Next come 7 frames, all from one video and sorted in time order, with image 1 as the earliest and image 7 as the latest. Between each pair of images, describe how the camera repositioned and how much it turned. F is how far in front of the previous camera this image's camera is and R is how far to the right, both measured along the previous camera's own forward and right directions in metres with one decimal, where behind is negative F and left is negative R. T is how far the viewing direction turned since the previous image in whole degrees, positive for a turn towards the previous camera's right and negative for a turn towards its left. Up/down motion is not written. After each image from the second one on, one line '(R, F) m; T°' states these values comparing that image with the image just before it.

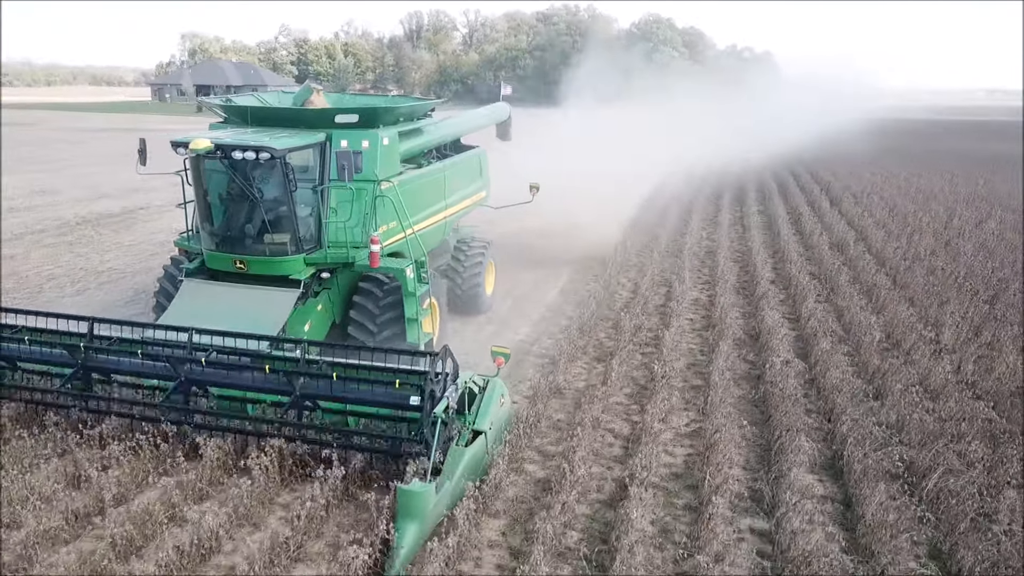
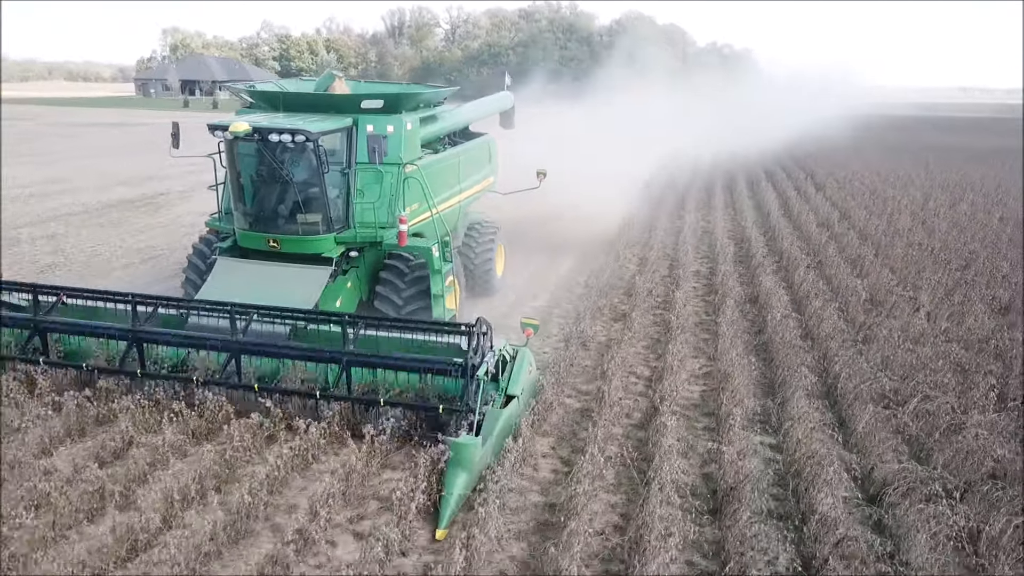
(-0.4, -0.7) m; +1°
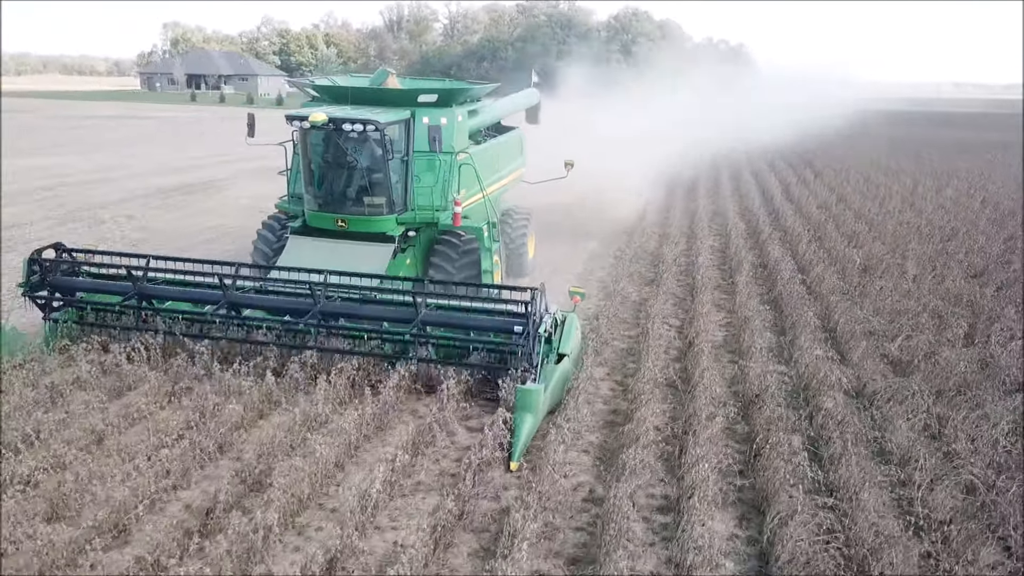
(-0.5, -1.2) m; 0°
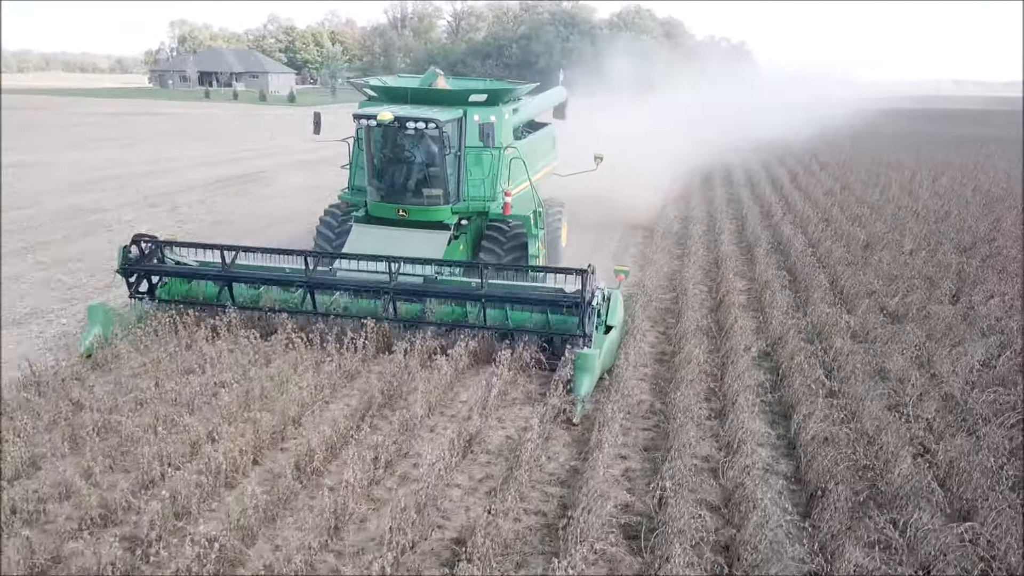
(-0.5, -1.2) m; 0°
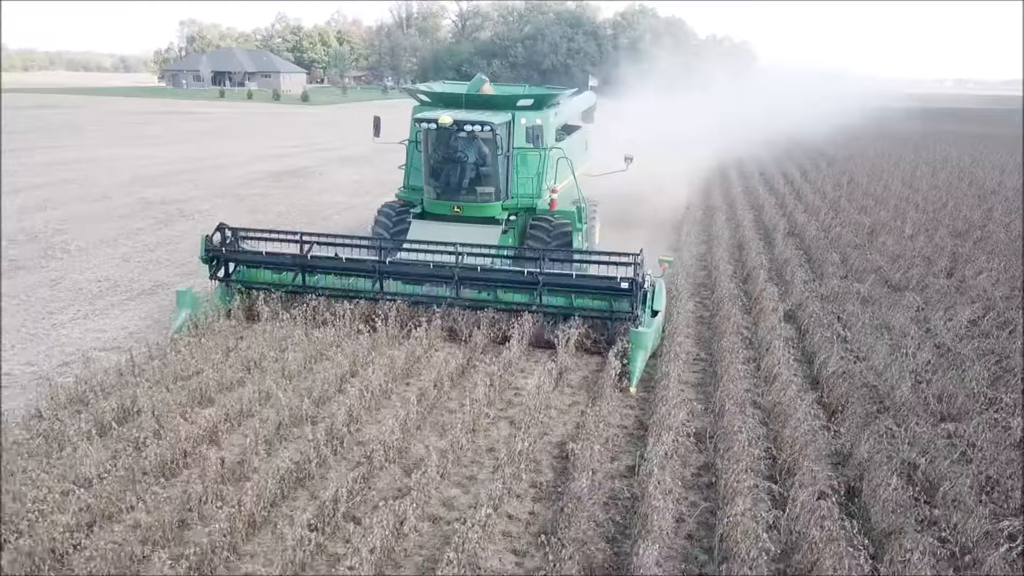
(-0.6, -1.2) m; 0°
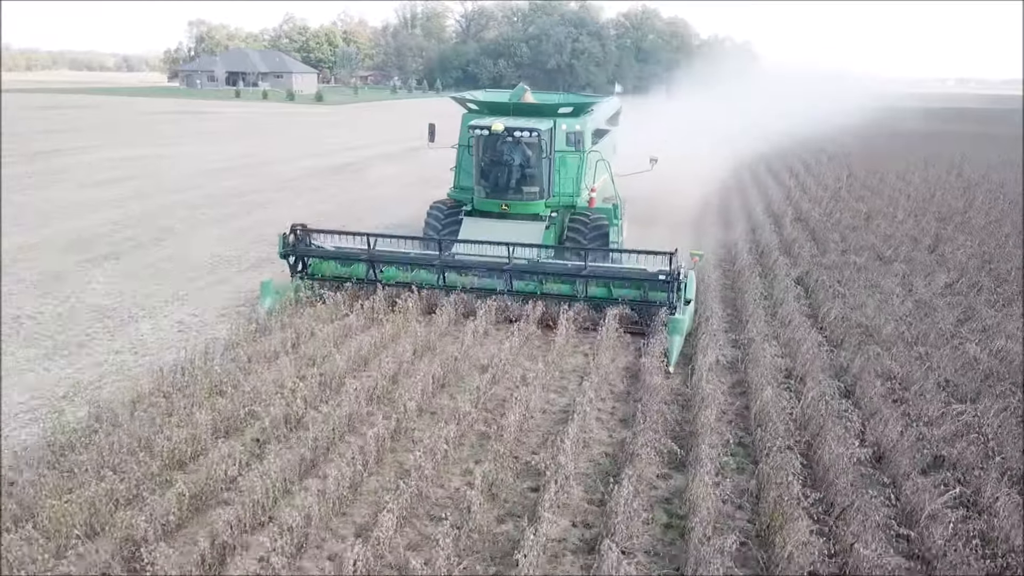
(-0.6, -1.6) m; 0°
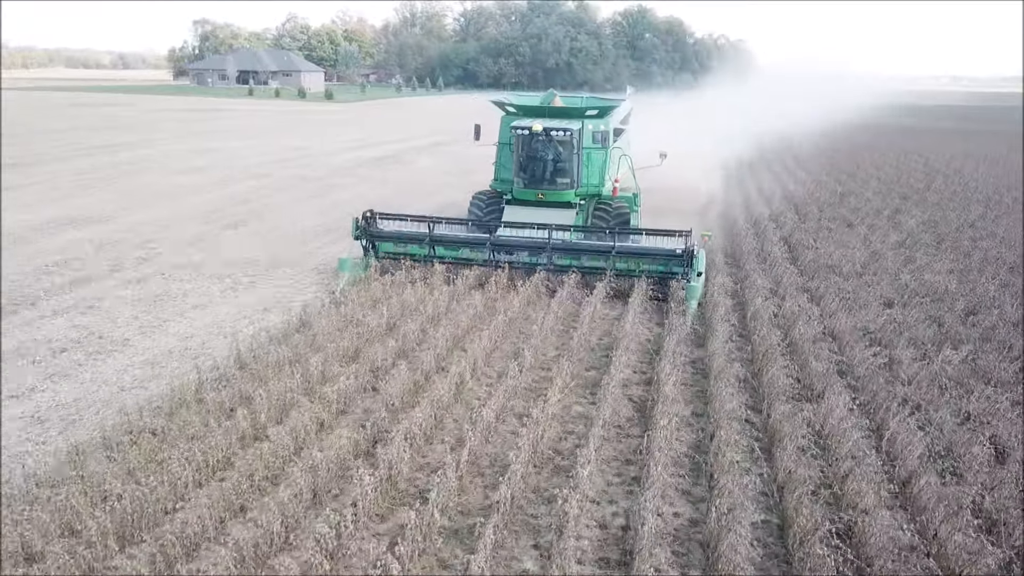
(-0.8, -2.6) m; 0°
